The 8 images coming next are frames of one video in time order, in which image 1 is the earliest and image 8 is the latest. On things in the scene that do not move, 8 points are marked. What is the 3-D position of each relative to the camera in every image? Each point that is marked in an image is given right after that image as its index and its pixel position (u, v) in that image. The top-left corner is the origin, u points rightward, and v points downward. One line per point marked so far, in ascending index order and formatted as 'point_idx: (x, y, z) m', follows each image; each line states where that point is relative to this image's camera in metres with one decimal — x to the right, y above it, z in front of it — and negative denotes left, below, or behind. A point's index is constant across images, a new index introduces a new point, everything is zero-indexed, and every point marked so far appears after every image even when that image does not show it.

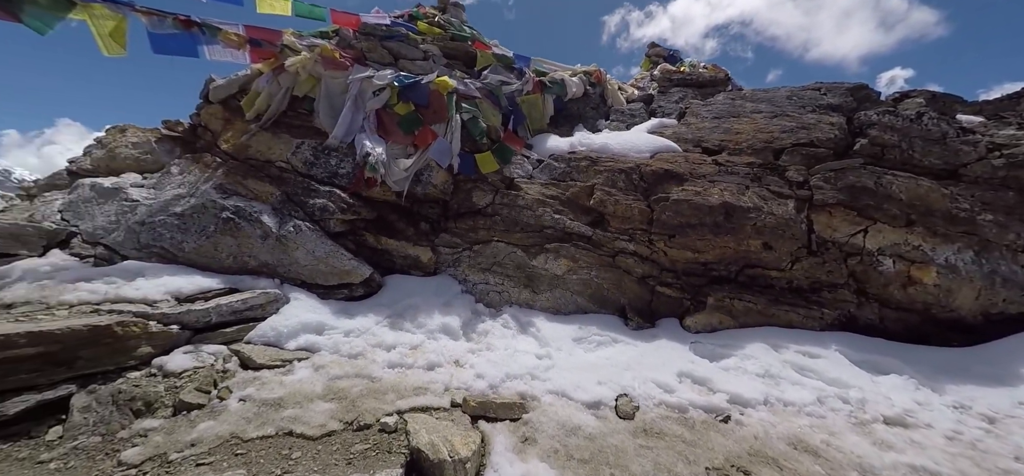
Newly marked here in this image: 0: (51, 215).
0: (-6.6, +0.4, +5.1) m
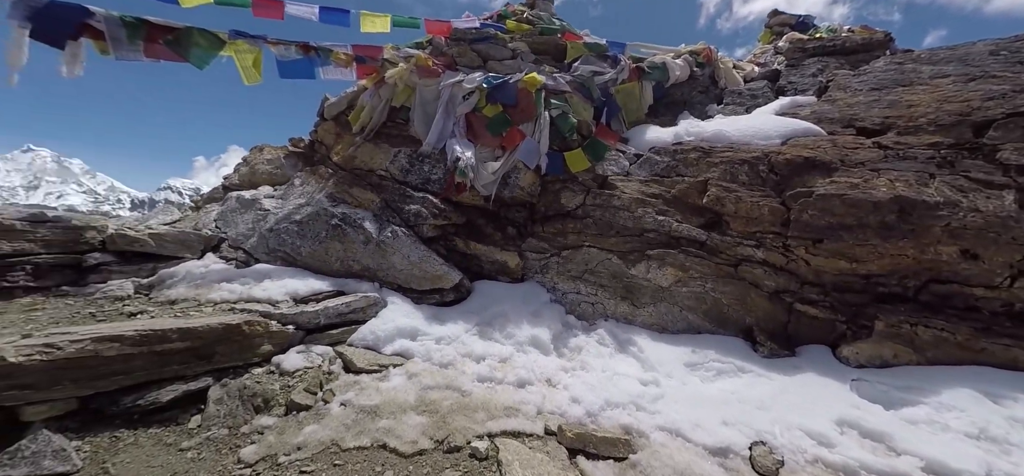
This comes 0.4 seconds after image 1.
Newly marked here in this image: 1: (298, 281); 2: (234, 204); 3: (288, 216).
0: (-5.2, +0.3, +6.1) m
1: (-2.9, -0.6, +4.8) m
2: (-4.9, +0.6, +6.3) m
3: (-3.5, +0.3, +5.5) m
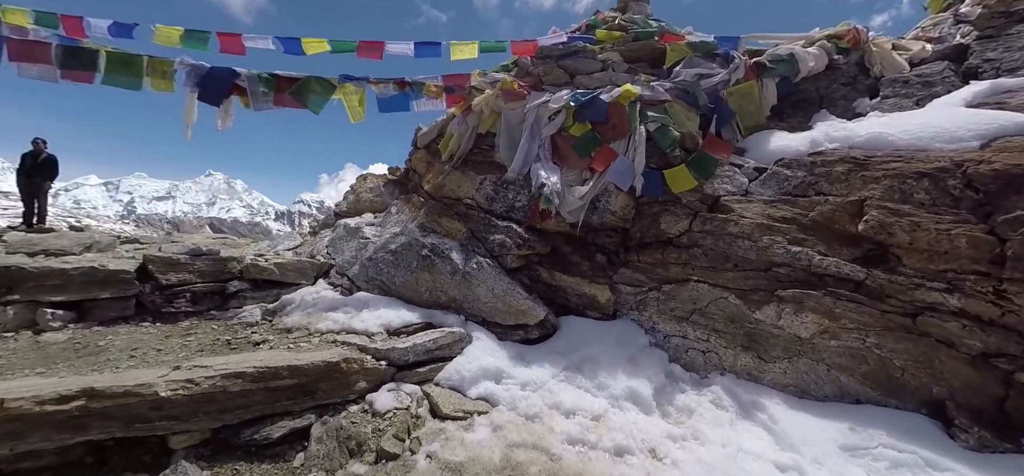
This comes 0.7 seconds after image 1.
0: (-3.6, -0.2, +6.8) m
1: (-1.7, -1.0, +4.9) m
2: (-3.3, +0.1, +6.9) m
3: (-2.1, -0.1, +5.8) m
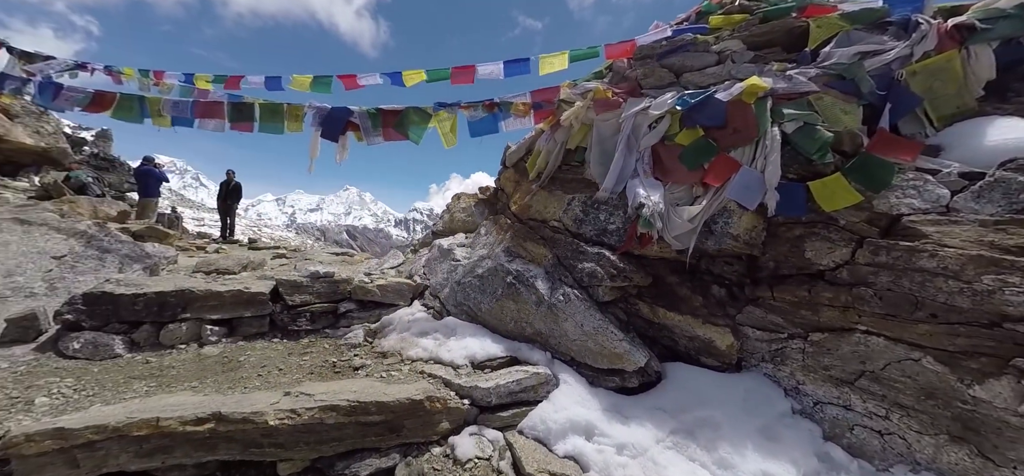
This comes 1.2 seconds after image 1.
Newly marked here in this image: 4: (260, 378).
0: (-1.9, -0.6, +7.1) m
1: (-0.5, -1.4, +4.8) m
2: (-1.5, -0.3, +7.1) m
3: (-0.6, -0.5, +5.7) m
4: (-3.0, -1.7, +4.3) m
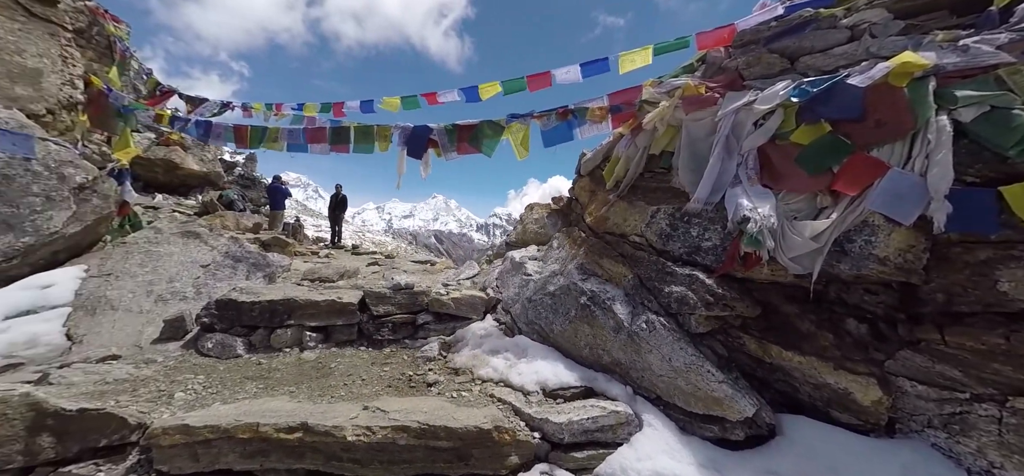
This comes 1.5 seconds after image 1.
0: (-0.4, -0.9, +7.0) m
1: (+0.5, -1.6, +4.5) m
2: (0.0, -0.5, +7.0) m
3: (+0.5, -0.7, +5.4) m
4: (-2.1, -1.9, +4.5) m
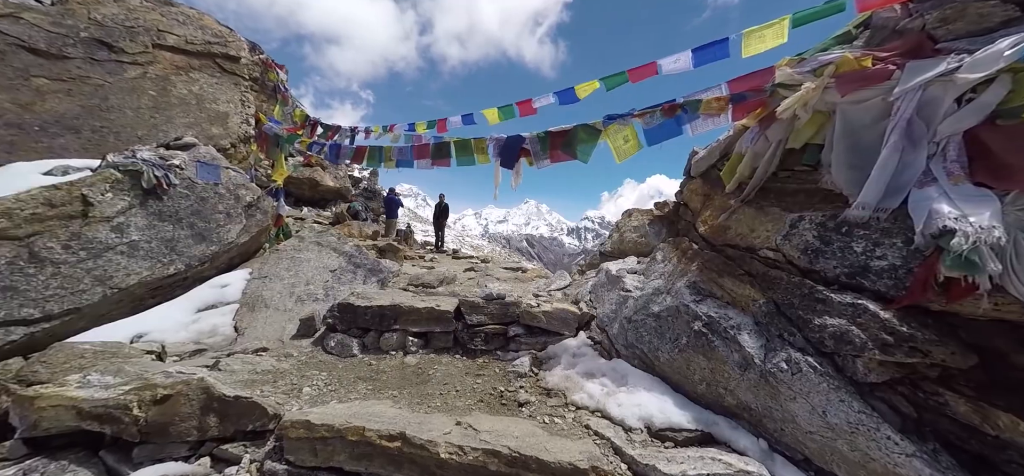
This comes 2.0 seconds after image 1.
0: (+1.4, -1.1, +6.6) m
1: (+1.6, -1.8, +3.9) m
2: (+1.7, -0.7, +6.4) m
3: (+1.8, -0.9, +4.8) m
4: (-0.9, -2.0, +4.6) m
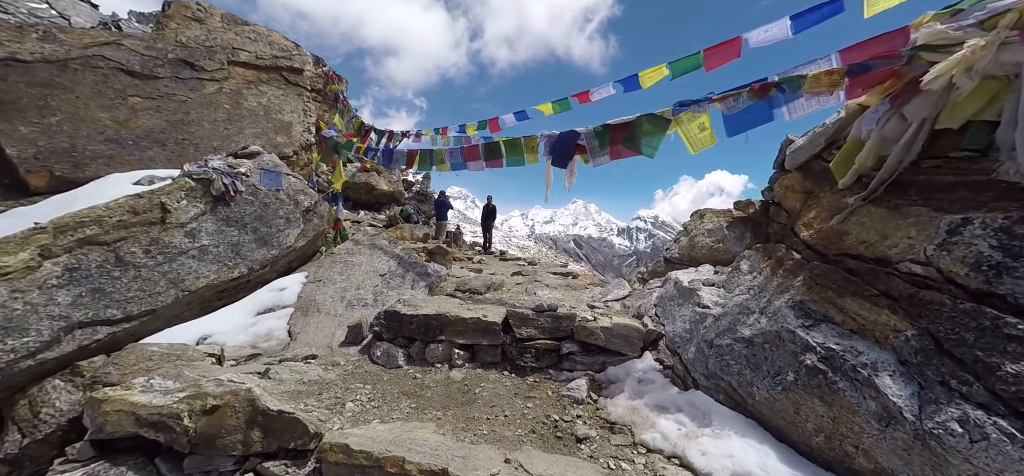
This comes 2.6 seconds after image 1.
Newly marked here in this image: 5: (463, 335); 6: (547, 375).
0: (+2.3, -1.1, +5.8) m
1: (+2.1, -1.9, +3.1) m
2: (+2.6, -0.8, +5.6) m
3: (+2.5, -1.0, +4.0) m
4: (-0.3, -2.1, +4.1) m
5: (-0.7, -1.5, +5.5) m
6: (+0.6, -2.0, +5.1) m
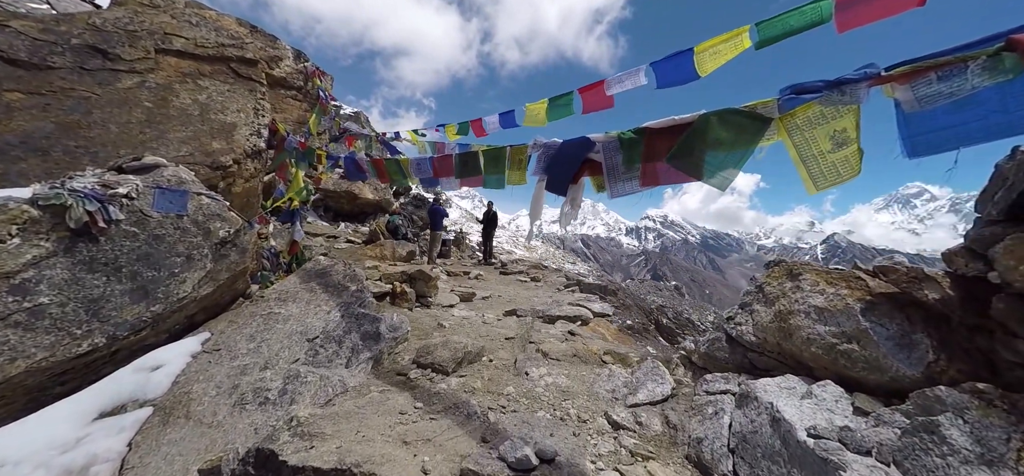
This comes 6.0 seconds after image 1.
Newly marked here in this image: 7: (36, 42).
0: (+2.0, -2.0, +3.2) m
1: (+1.7, -2.7, +0.6) m
2: (+2.2, -1.6, +3.0) m
3: (+2.1, -1.8, +1.4) m
4: (-0.6, -2.9, +1.6) m
5: (-1.1, -2.3, +3.0) m
6: (+0.2, -2.8, +2.6) m
7: (-11.0, +4.5, +8.5) m
